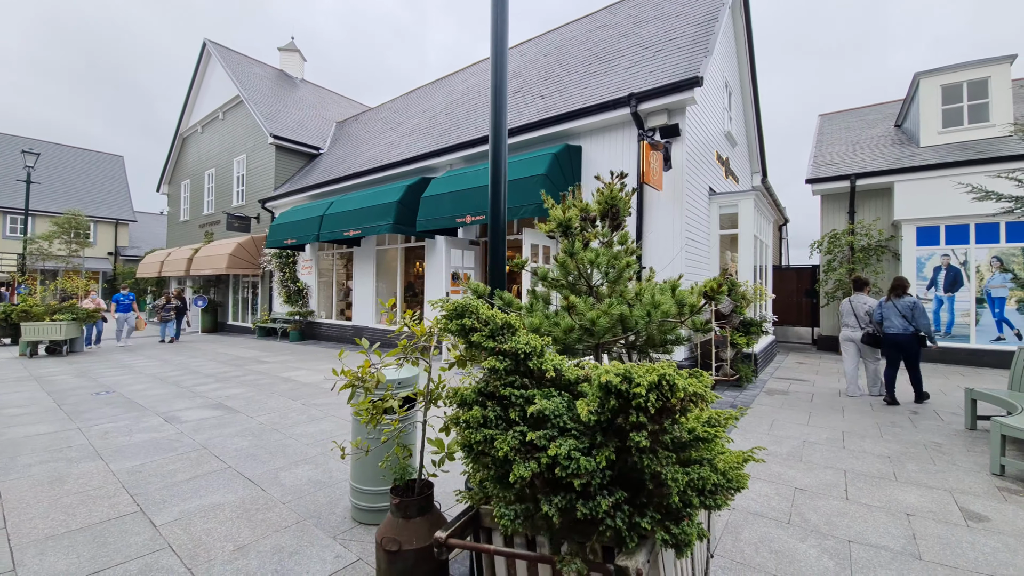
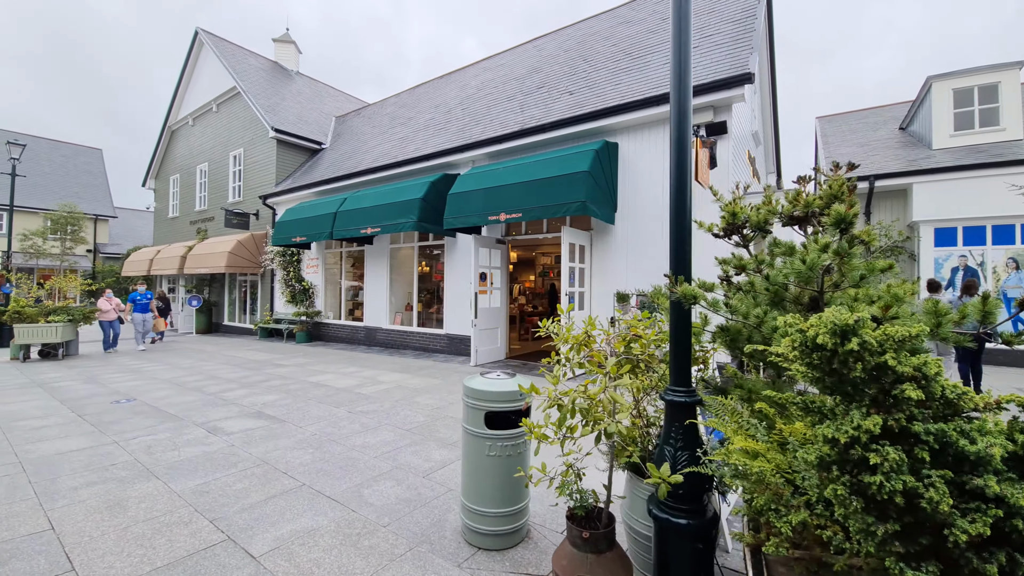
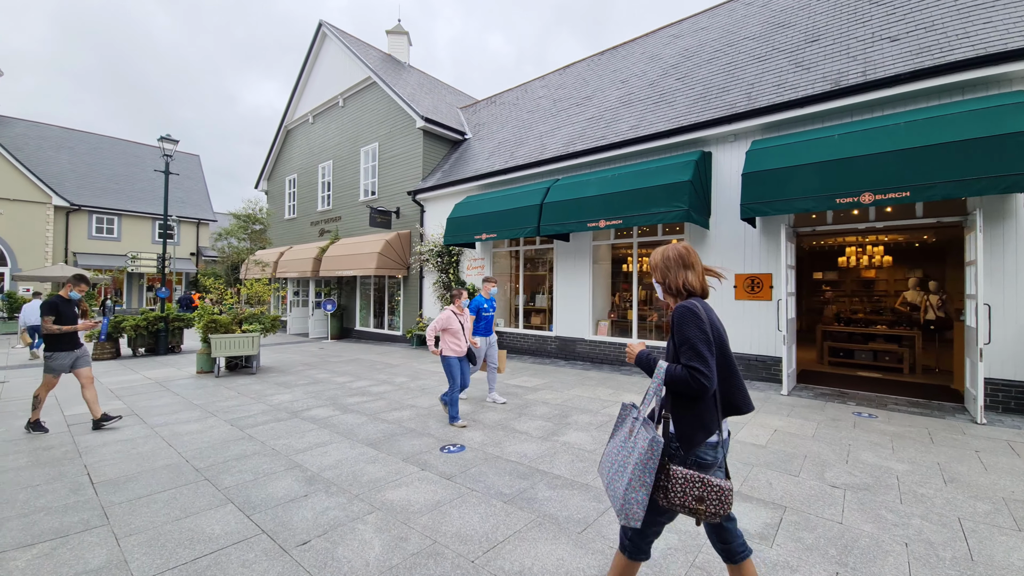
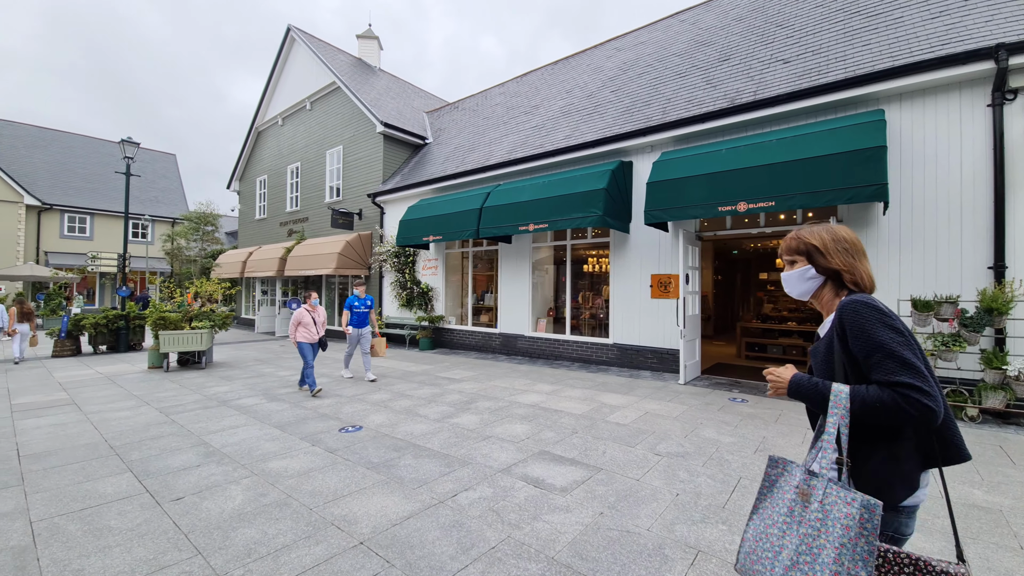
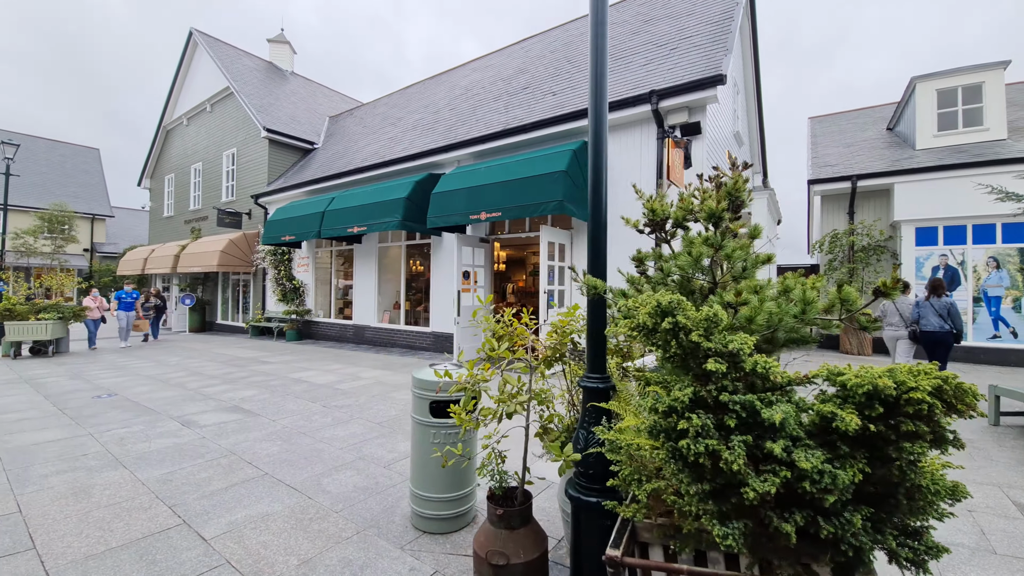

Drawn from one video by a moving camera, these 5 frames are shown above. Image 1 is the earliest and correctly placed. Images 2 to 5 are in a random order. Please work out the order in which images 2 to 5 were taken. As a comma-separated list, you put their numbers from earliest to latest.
5, 2, 4, 3
